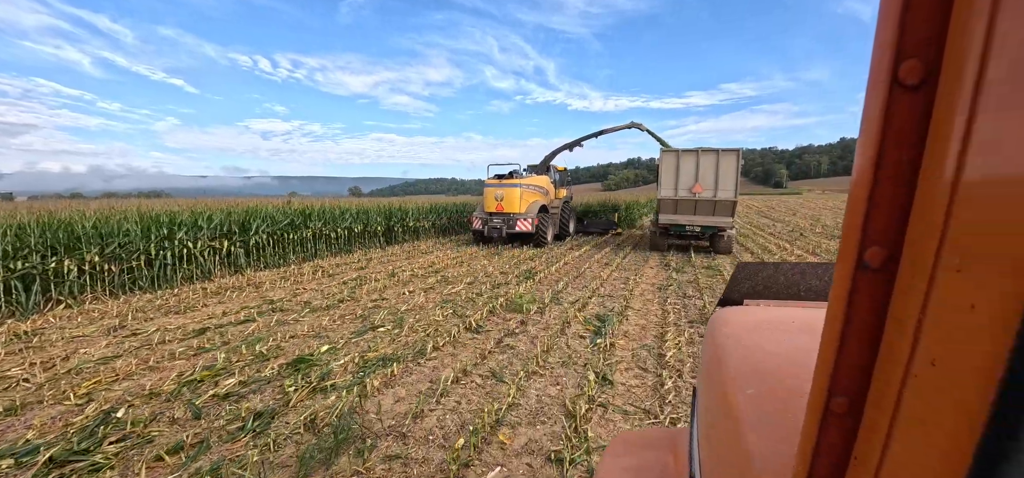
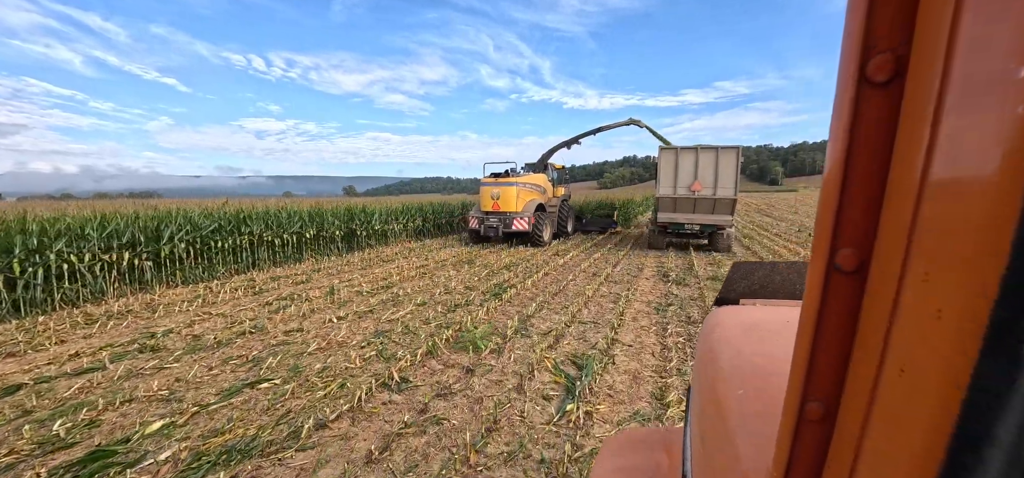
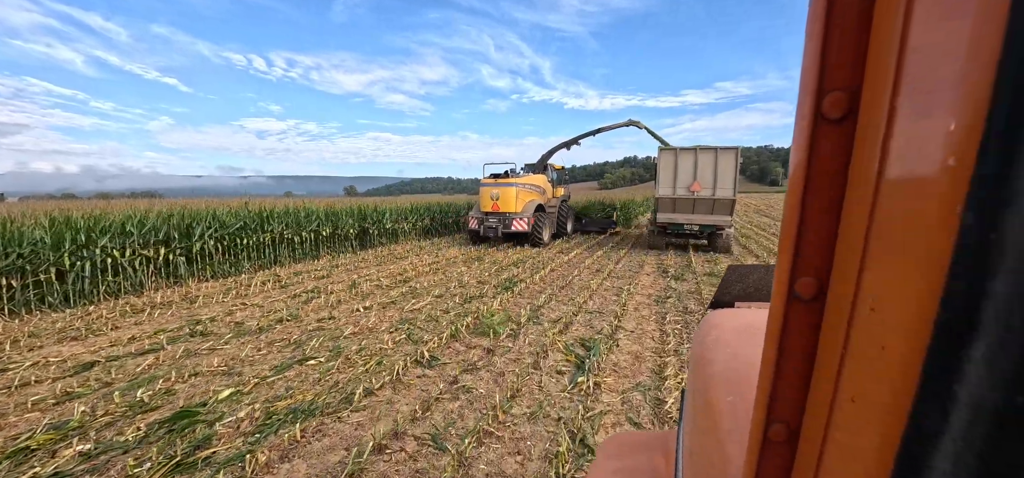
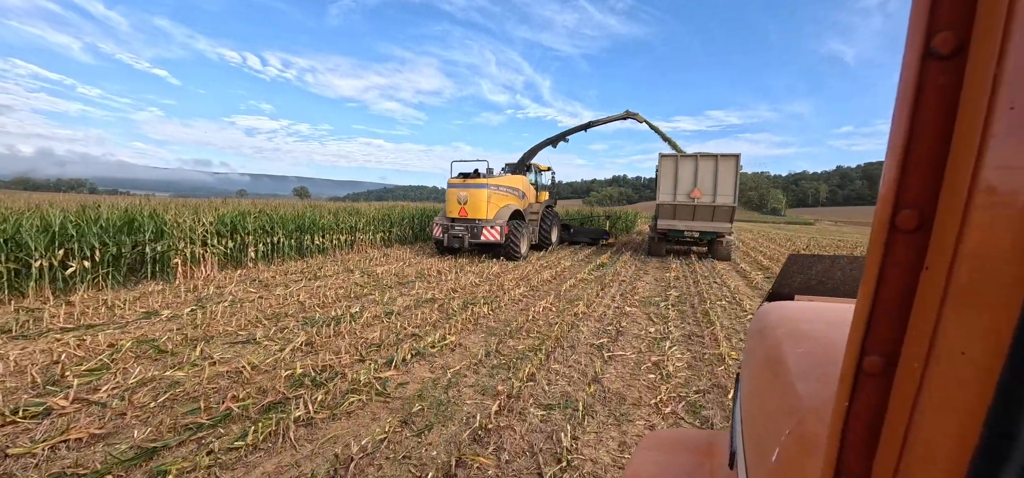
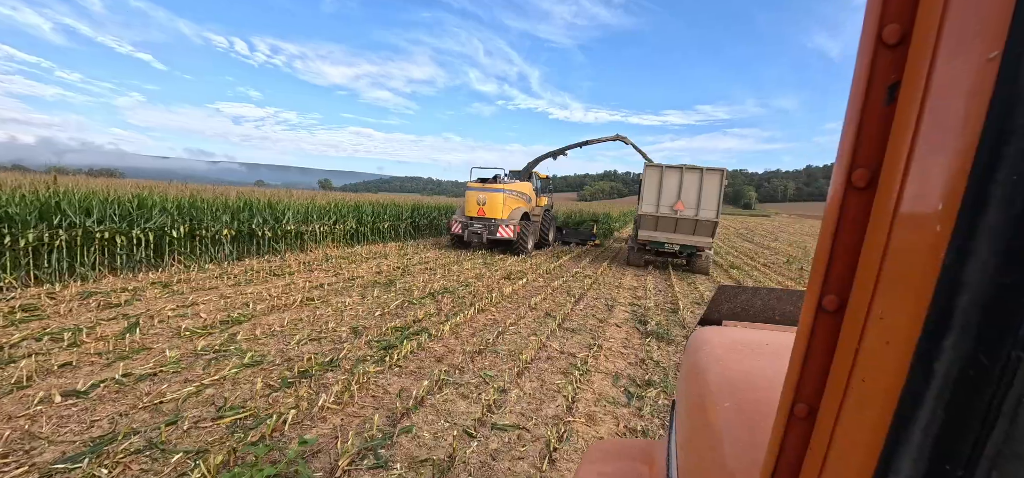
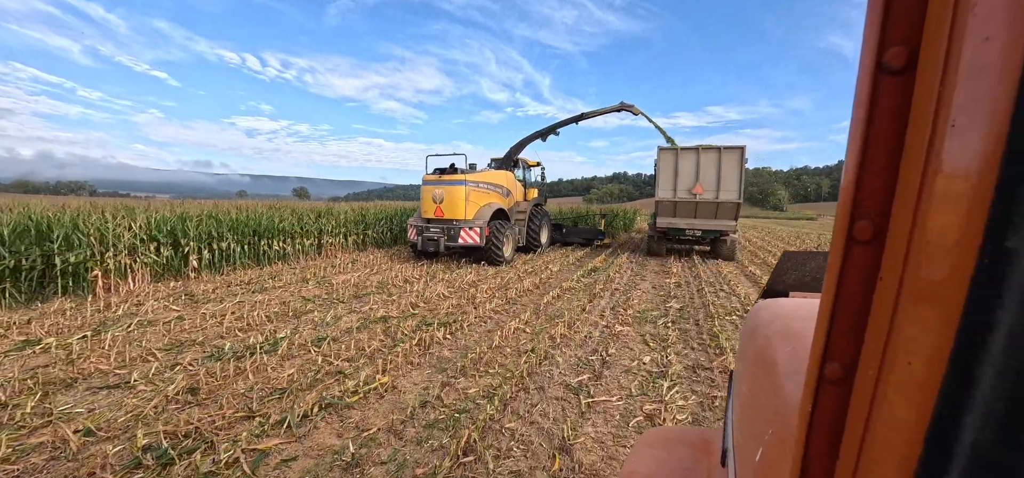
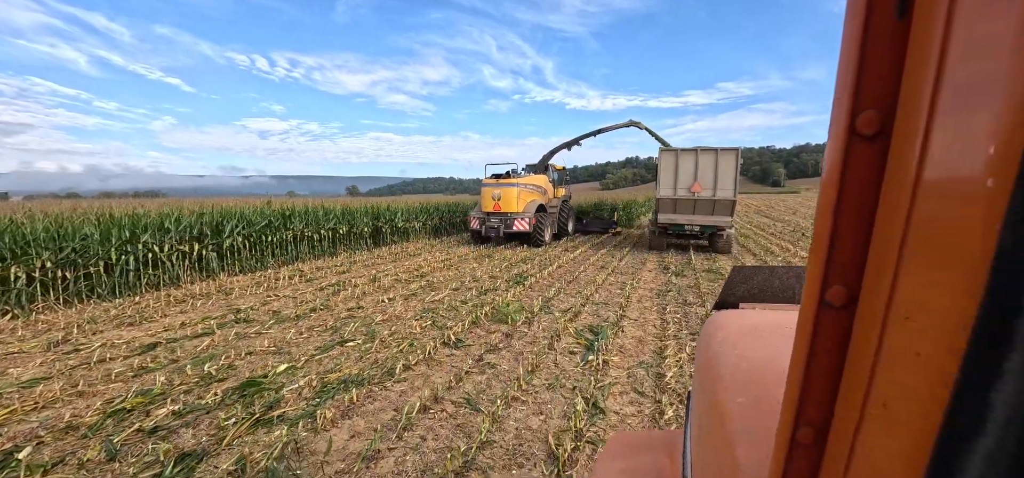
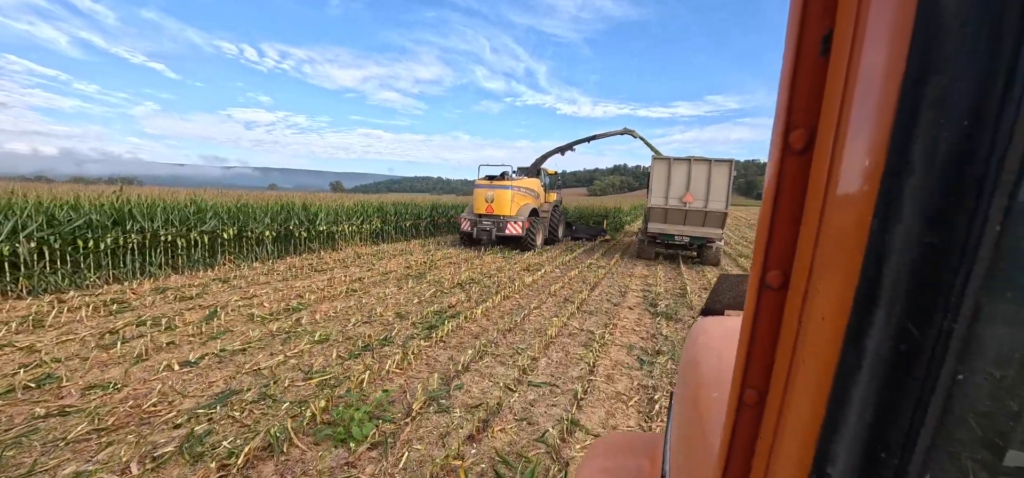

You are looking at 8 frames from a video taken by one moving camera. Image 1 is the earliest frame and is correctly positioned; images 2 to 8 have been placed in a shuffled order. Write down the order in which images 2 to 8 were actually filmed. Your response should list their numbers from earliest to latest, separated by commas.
7, 3, 2, 8, 5, 4, 6
